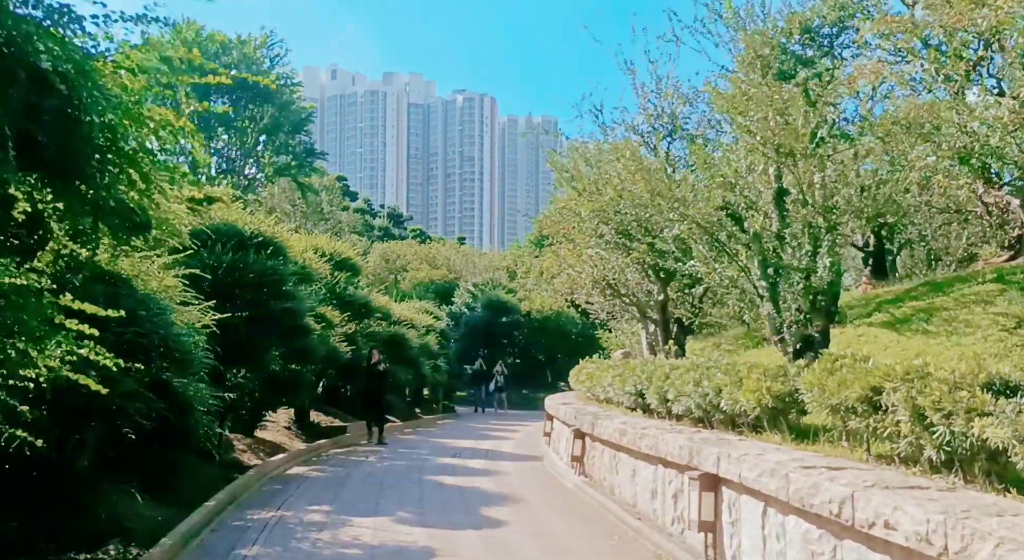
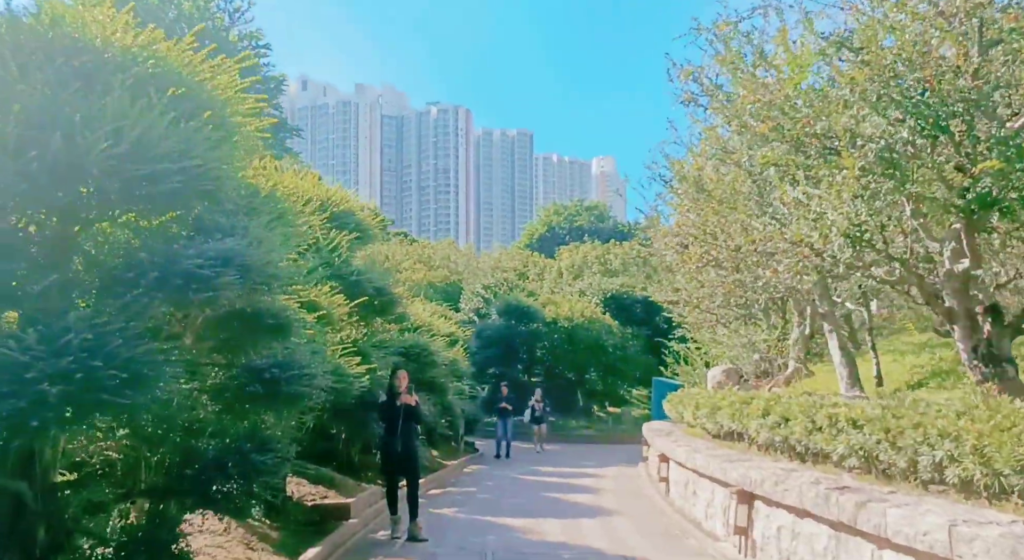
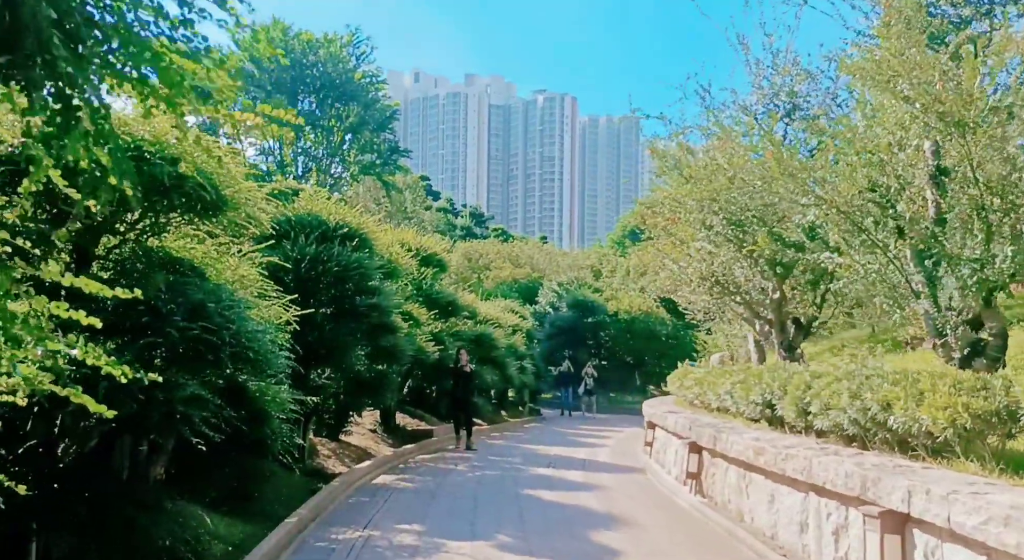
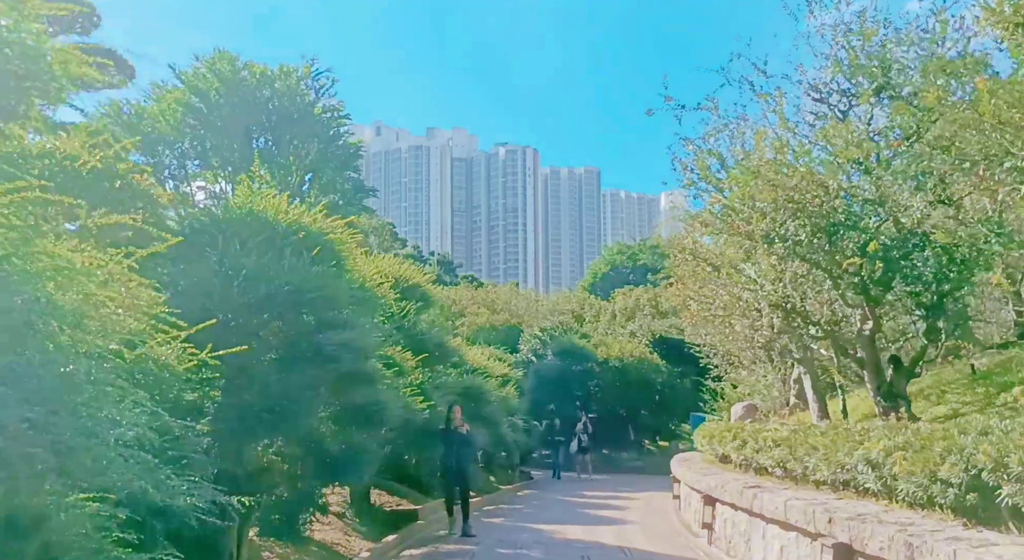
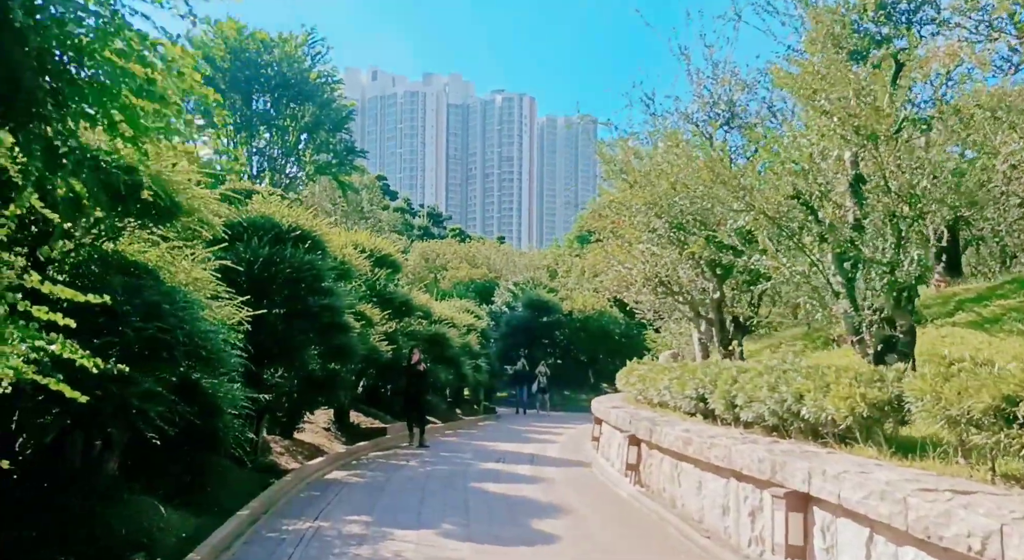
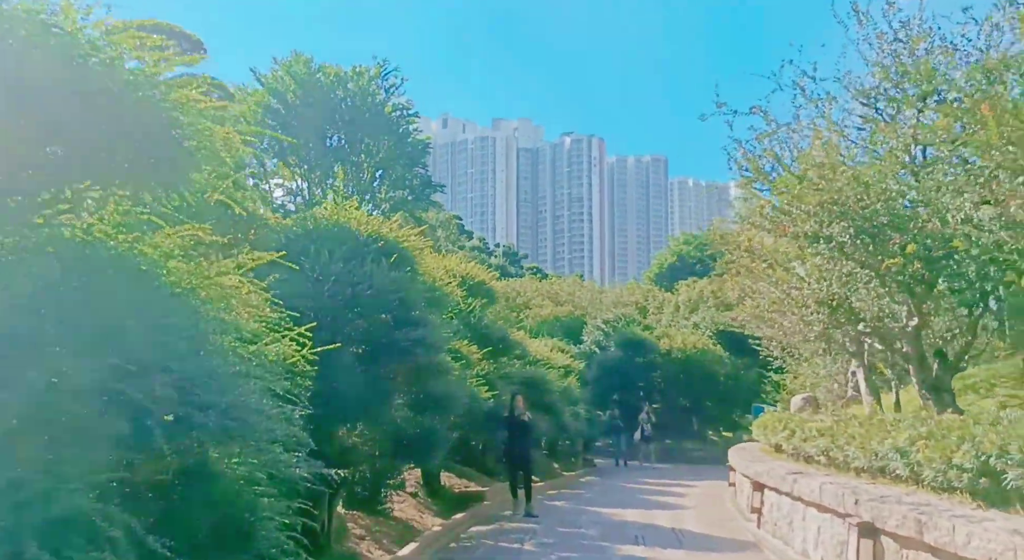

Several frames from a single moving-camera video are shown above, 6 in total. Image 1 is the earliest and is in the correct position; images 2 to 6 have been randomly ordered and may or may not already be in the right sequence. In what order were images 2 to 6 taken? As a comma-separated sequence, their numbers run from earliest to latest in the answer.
5, 3, 6, 4, 2
